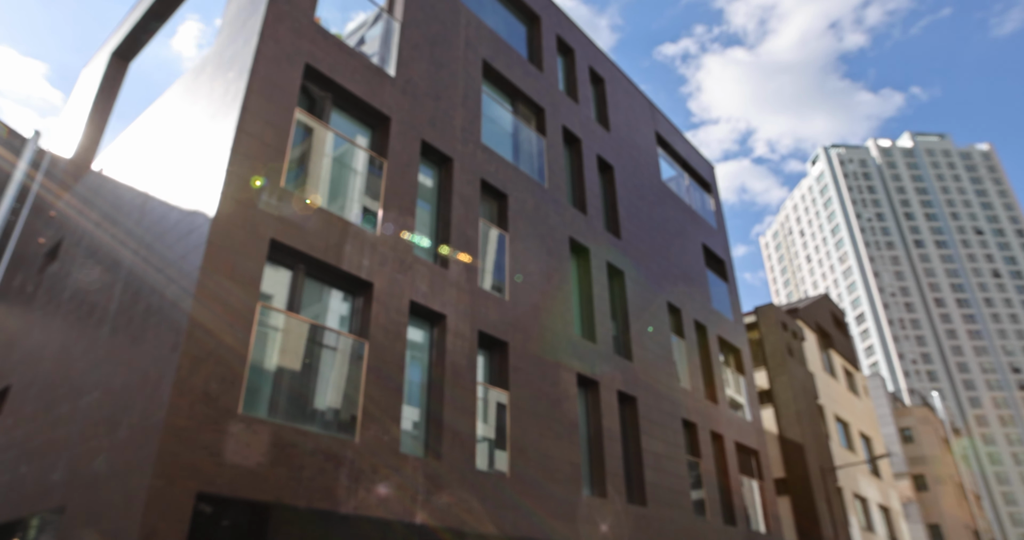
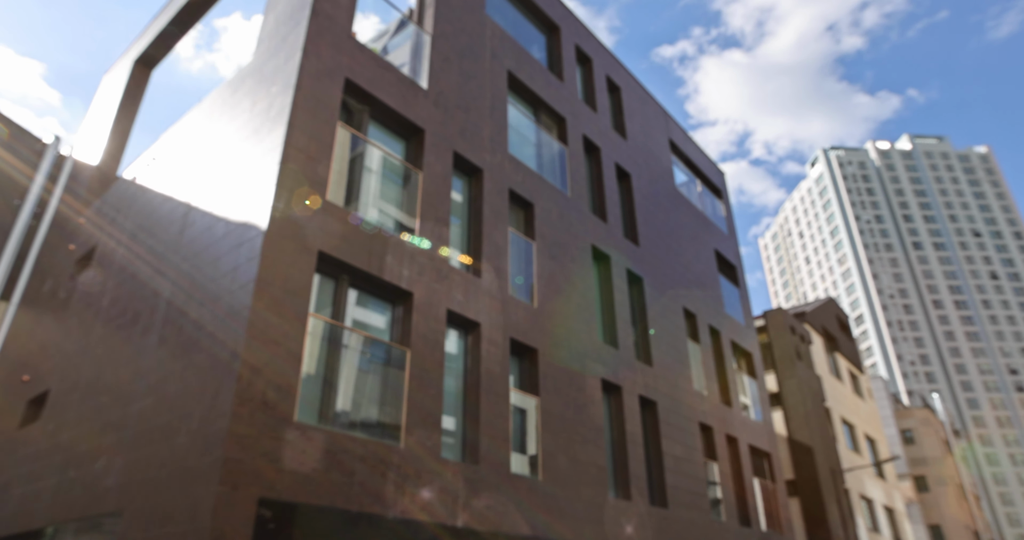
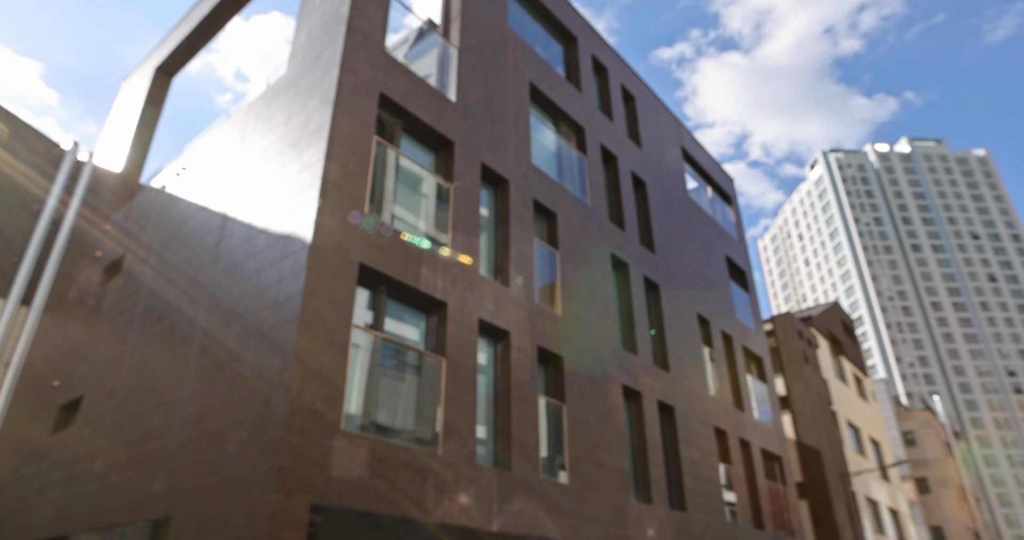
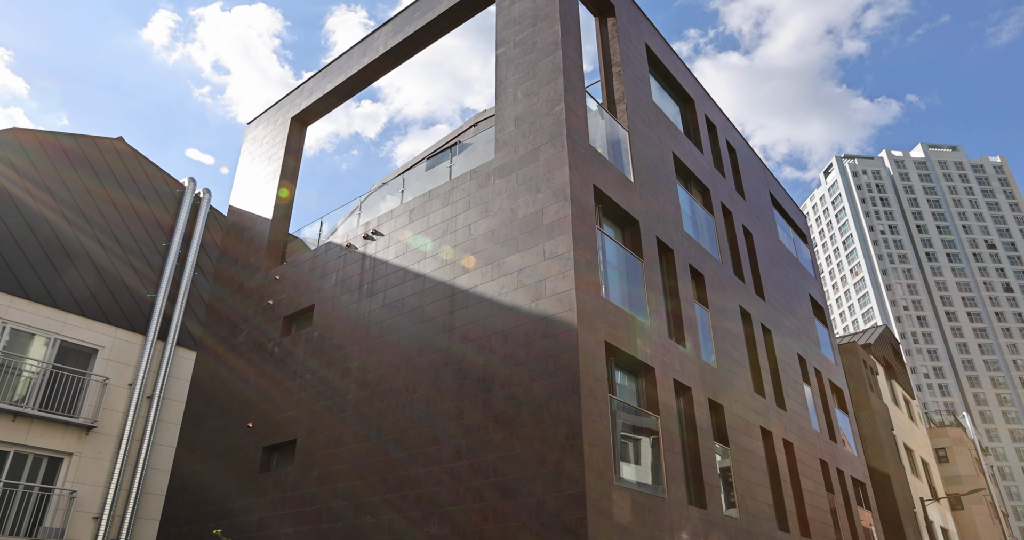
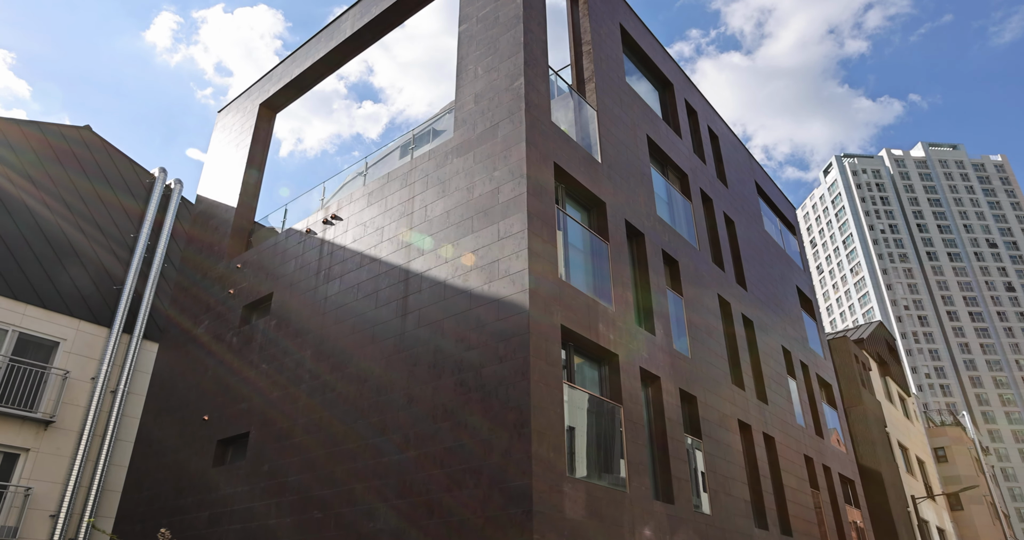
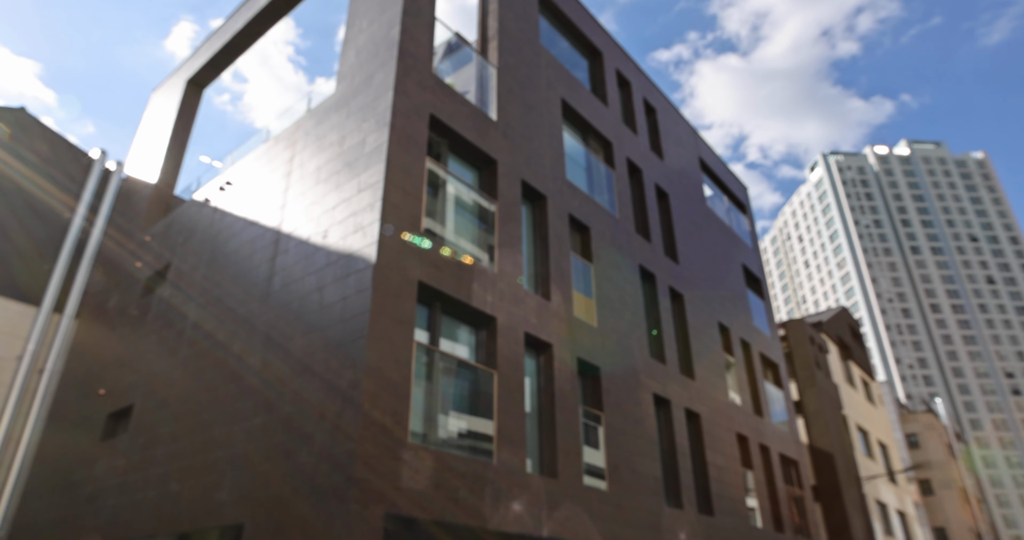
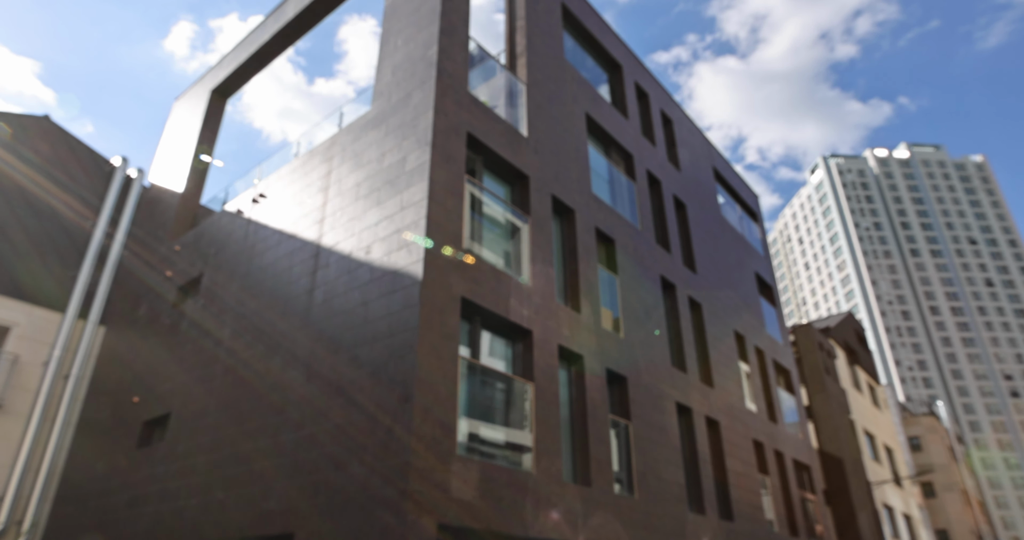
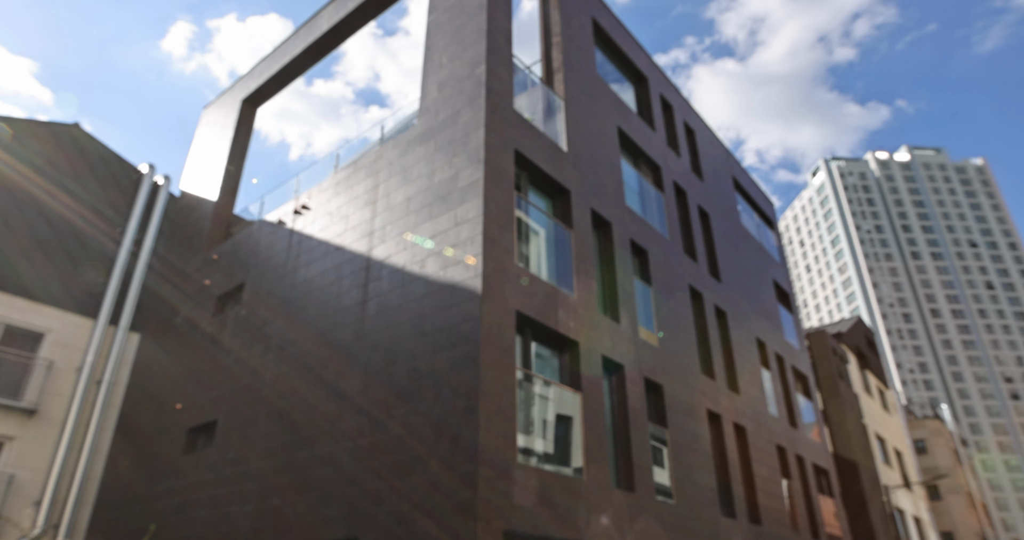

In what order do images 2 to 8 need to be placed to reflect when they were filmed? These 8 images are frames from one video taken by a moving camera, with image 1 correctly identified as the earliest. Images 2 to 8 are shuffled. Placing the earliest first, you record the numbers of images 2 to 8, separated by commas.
2, 3, 6, 7, 8, 5, 4
